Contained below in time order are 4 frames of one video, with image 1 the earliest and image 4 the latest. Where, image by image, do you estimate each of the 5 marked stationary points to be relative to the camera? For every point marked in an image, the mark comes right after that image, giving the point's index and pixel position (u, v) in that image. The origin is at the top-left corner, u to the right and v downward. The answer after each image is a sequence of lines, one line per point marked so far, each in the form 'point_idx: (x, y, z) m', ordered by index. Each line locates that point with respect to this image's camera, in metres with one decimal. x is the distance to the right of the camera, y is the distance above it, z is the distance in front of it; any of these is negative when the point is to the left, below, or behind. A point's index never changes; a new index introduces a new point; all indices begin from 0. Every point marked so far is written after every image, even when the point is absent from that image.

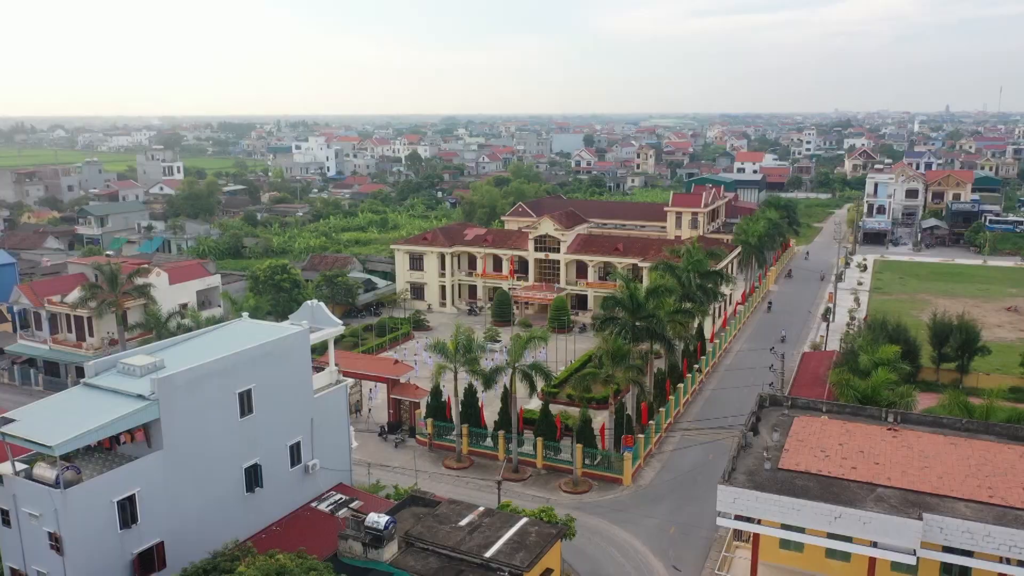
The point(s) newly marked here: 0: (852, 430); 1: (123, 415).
0: (+5.8, -2.4, +15.4) m
1: (-6.8, -2.2, +15.8) m
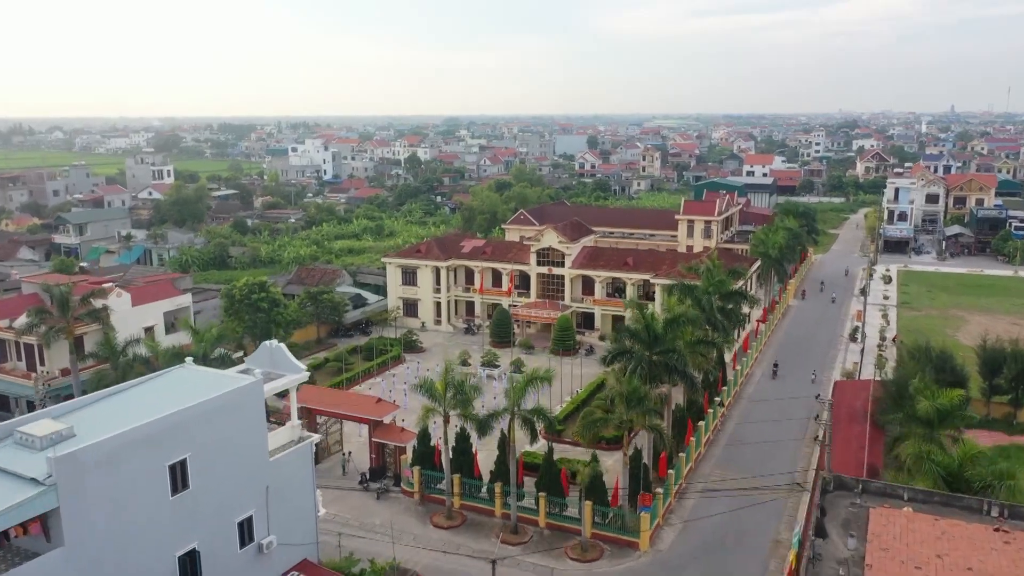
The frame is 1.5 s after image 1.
0: (+5.8, -3.2, +11.9) m
1: (-6.9, -3.0, +12.3) m
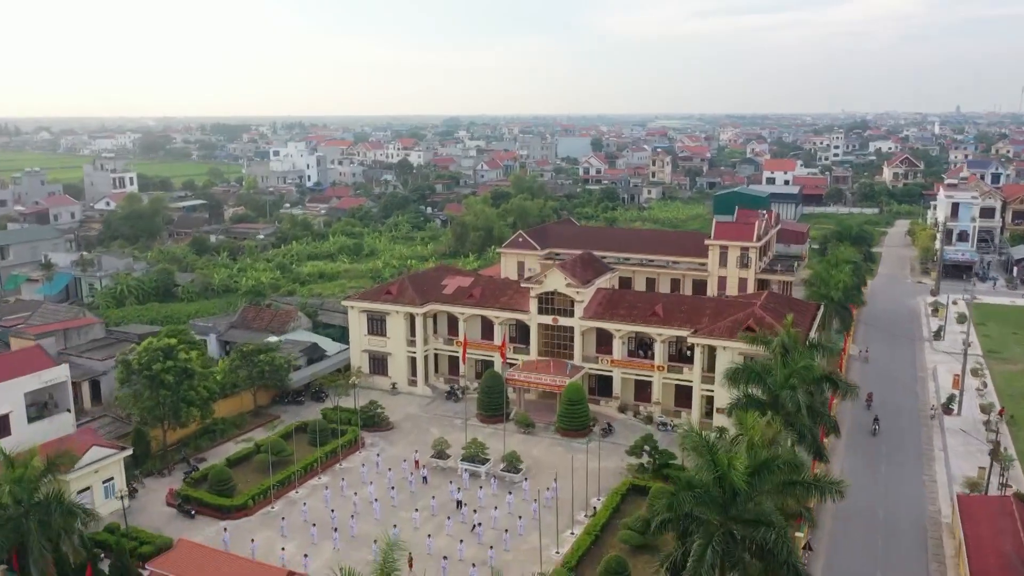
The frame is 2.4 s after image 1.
0: (+5.5, -5.2, +2.7) m
1: (-7.1, -4.9, +3.1) m
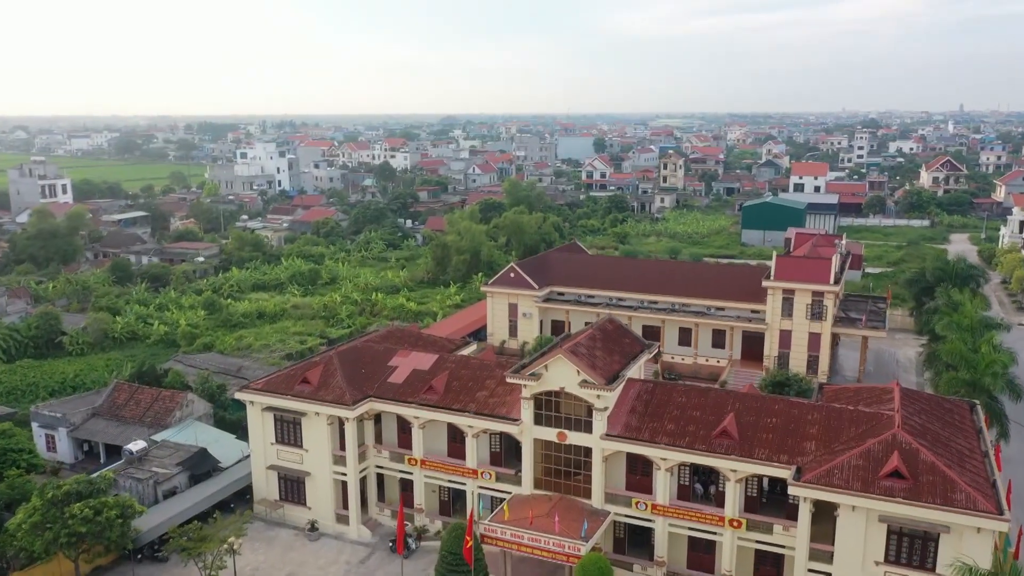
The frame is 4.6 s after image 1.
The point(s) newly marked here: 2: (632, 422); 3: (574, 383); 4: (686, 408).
0: (+5.1, -7.3, -9.2) m
1: (-7.5, -7.1, -8.8) m
2: (+2.6, -2.9, +19.6) m
3: (+1.4, -2.0, +19.4) m
4: (+3.8, -2.6, +19.7) m
